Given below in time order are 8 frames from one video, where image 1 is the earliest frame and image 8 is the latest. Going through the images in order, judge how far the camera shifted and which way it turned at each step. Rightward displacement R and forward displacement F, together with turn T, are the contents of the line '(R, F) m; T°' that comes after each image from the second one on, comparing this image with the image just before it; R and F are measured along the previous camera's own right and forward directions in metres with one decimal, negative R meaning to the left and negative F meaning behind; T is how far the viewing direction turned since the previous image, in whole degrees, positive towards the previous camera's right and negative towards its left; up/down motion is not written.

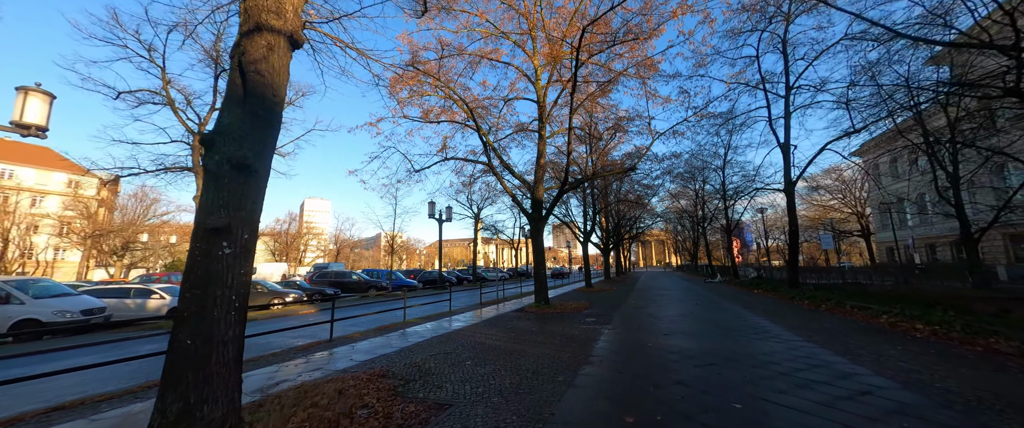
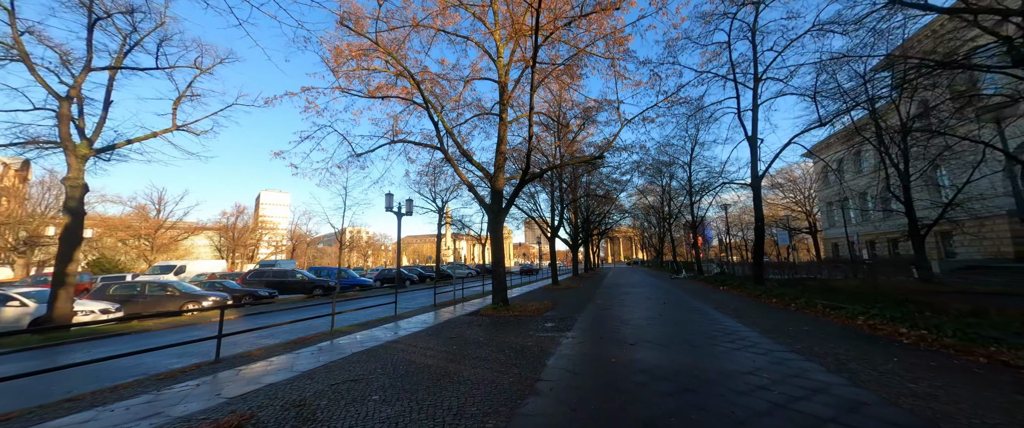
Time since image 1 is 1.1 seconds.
(+0.5, +1.1) m; +5°
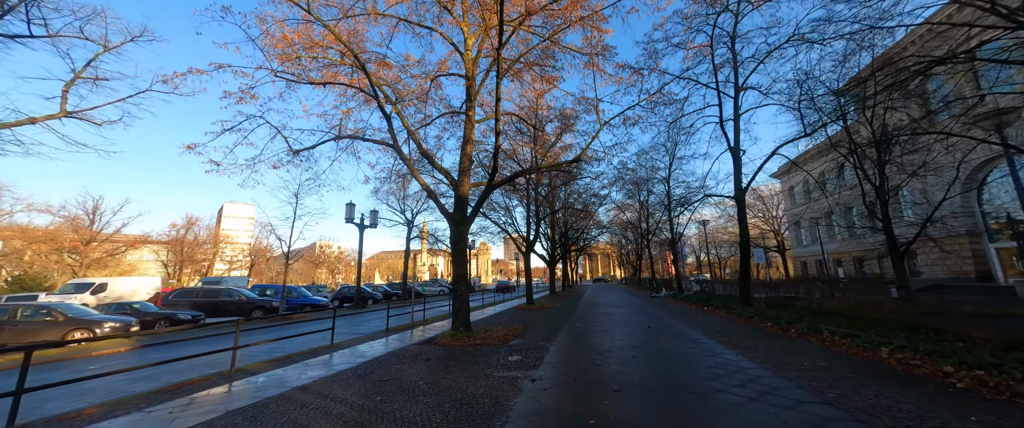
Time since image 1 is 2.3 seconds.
(+0.4, +1.2) m; +4°
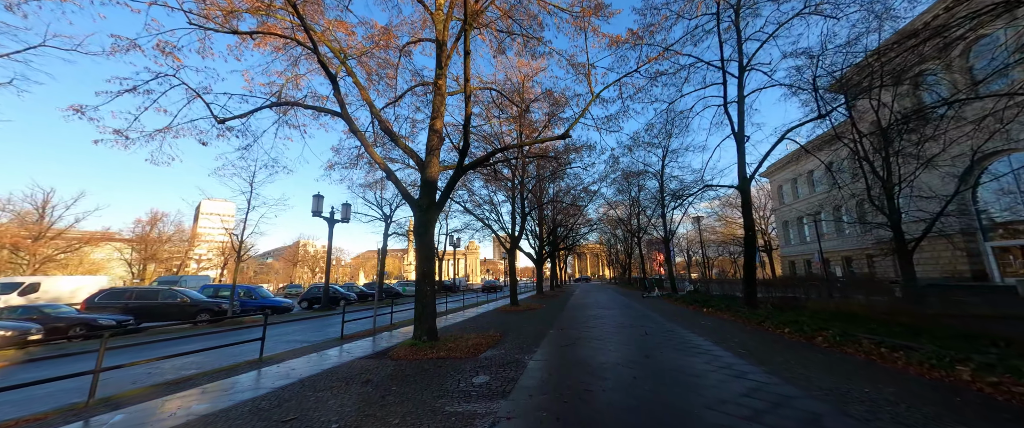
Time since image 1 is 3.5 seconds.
(+0.3, +1.3) m; +2°
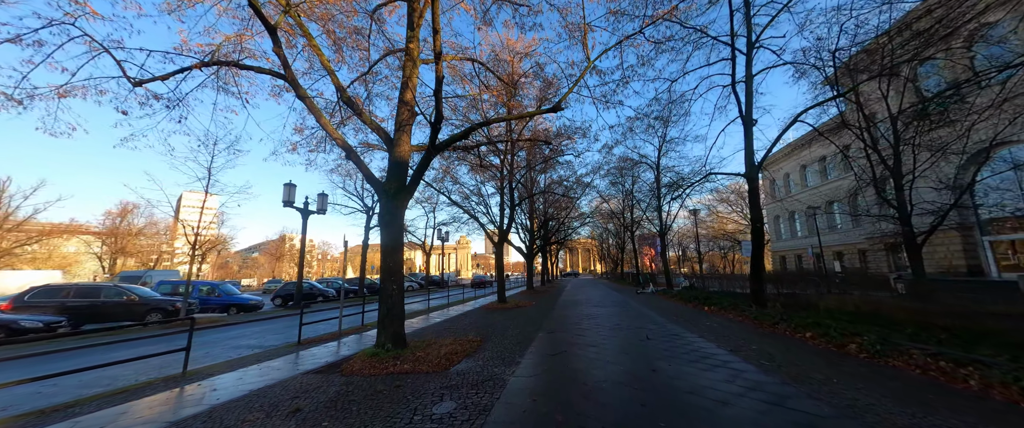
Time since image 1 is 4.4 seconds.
(+0.2, +1.0) m; +1°
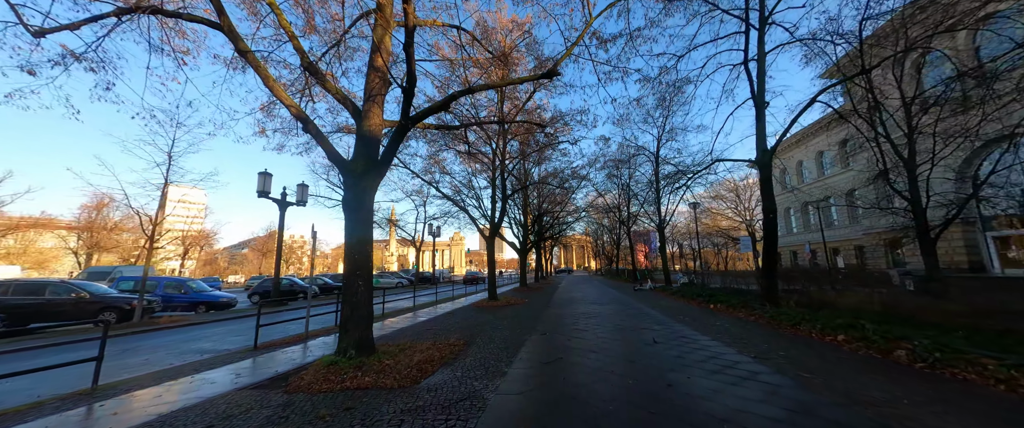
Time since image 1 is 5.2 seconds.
(+0.1, +0.9) m; +1°
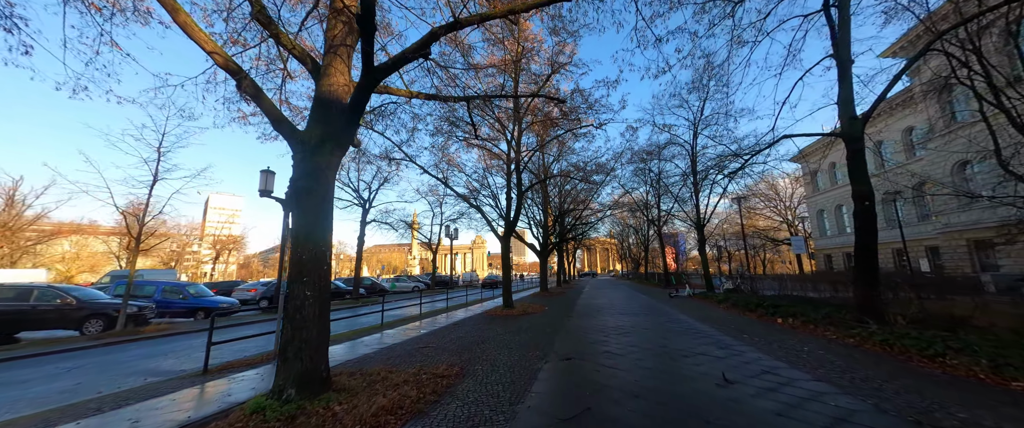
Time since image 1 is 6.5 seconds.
(+0.2, +1.5) m; -4°
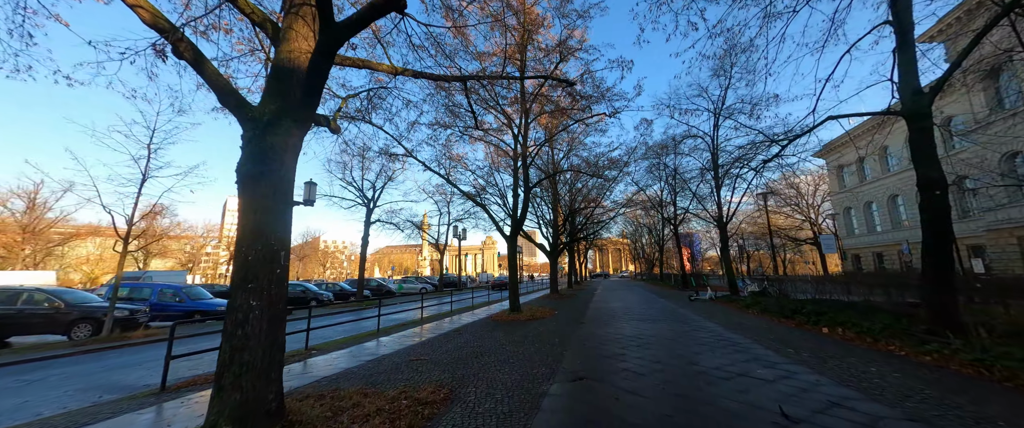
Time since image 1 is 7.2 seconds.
(+0.1, +0.8) m; -2°
